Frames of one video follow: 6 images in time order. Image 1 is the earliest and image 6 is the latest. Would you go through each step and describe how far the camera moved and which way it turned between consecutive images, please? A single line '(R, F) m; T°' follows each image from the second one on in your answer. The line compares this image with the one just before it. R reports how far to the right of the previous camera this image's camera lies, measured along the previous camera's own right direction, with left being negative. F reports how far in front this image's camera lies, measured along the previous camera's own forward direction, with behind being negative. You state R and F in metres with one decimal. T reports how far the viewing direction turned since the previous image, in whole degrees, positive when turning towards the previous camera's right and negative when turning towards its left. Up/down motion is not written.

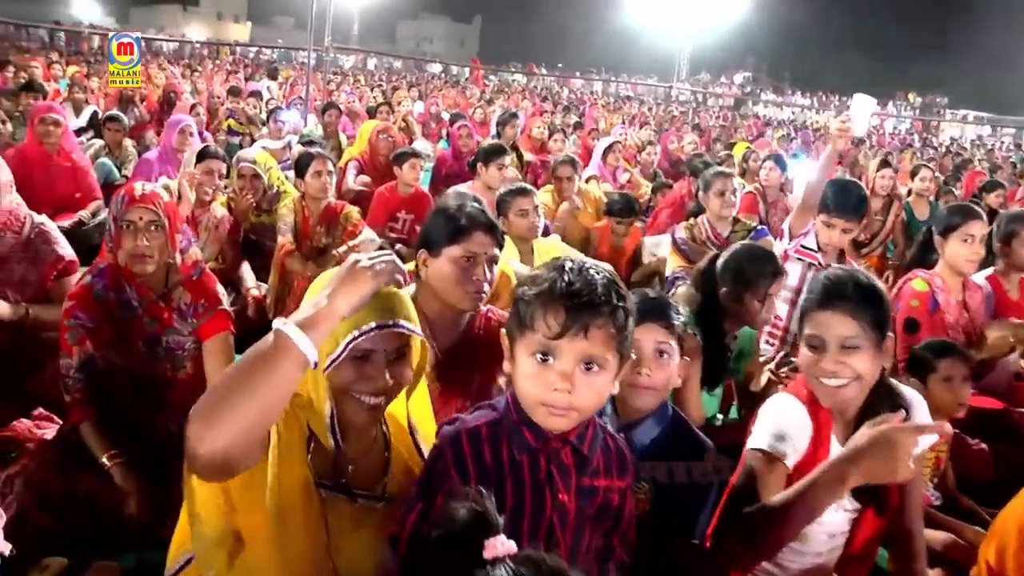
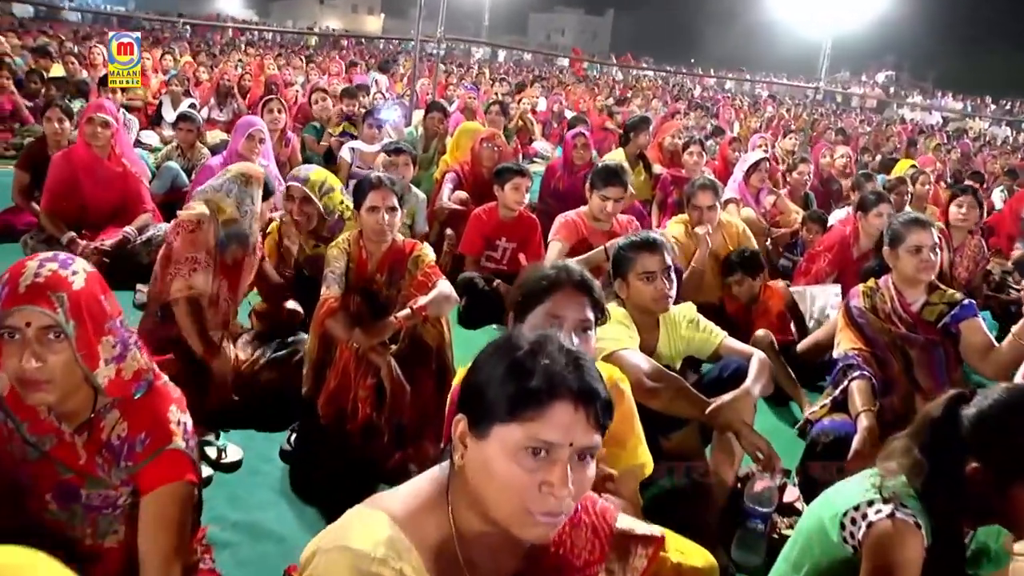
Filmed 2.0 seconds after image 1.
(0.0, +1.0) m; -7°
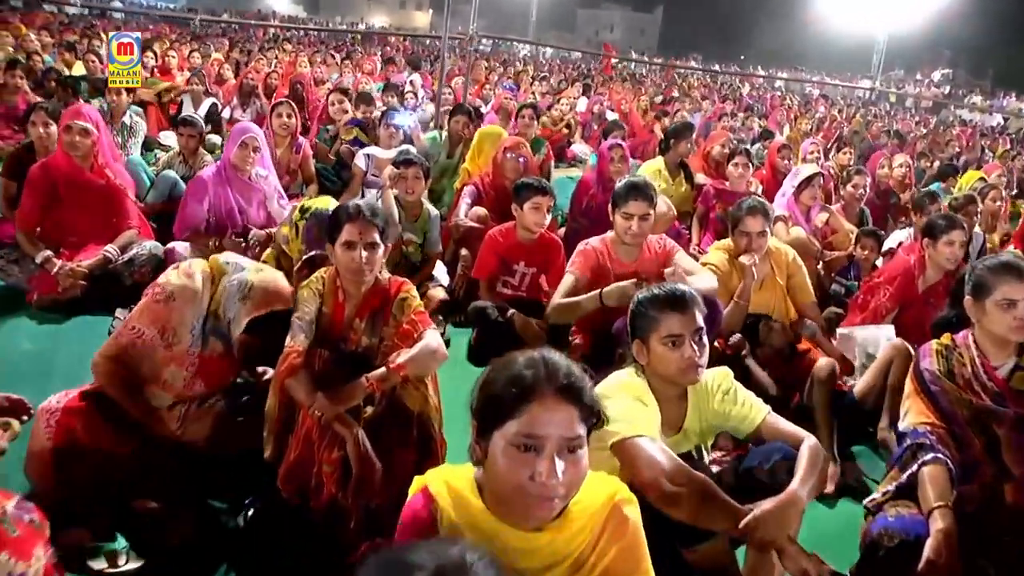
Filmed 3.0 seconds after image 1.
(+0.1, +0.5) m; -2°
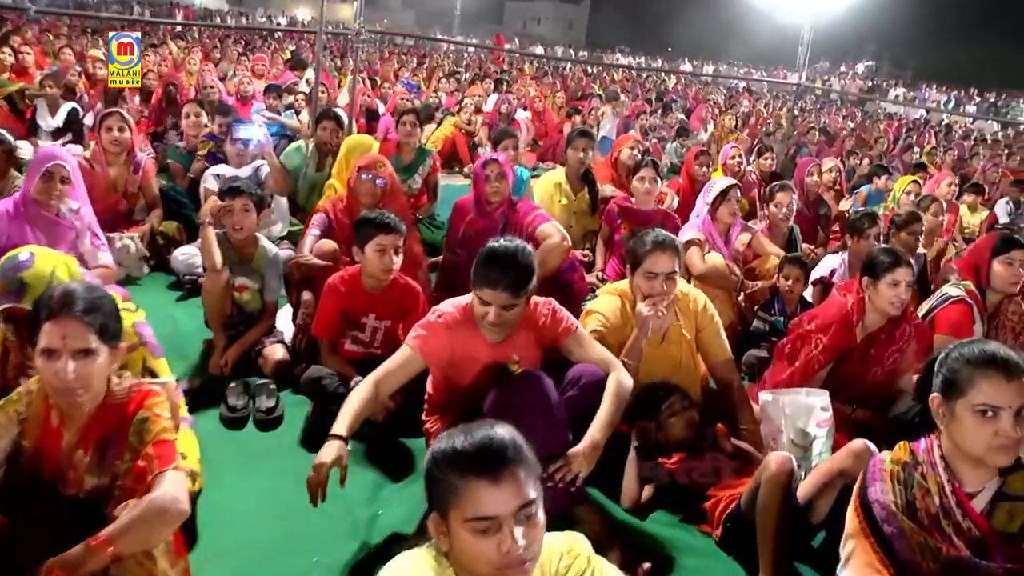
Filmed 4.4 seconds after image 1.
(+0.3, +0.8) m; +4°
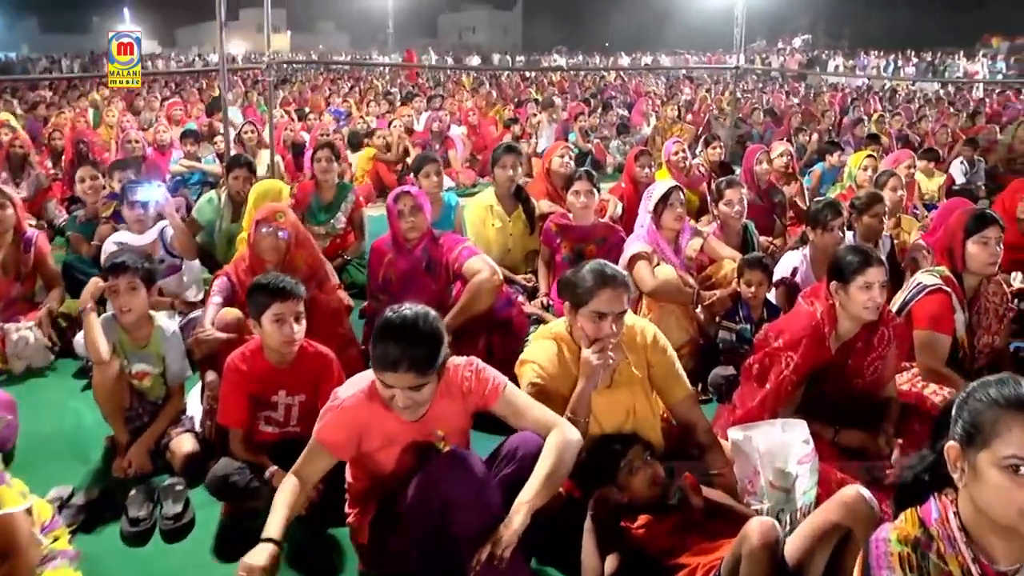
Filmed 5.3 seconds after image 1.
(+0.1, +0.4) m; +2°
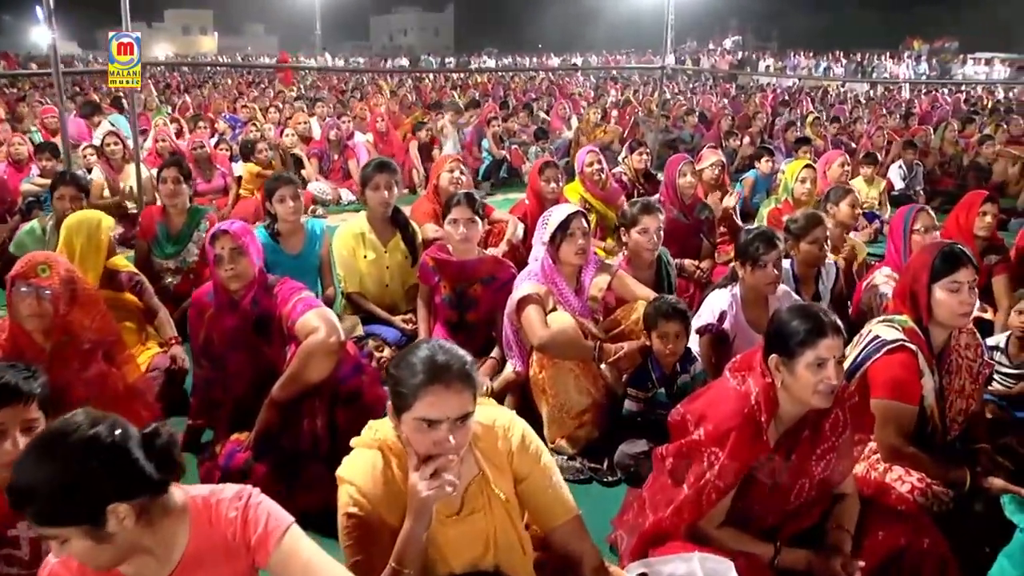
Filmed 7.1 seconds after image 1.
(+0.2, +0.8) m; +3°
